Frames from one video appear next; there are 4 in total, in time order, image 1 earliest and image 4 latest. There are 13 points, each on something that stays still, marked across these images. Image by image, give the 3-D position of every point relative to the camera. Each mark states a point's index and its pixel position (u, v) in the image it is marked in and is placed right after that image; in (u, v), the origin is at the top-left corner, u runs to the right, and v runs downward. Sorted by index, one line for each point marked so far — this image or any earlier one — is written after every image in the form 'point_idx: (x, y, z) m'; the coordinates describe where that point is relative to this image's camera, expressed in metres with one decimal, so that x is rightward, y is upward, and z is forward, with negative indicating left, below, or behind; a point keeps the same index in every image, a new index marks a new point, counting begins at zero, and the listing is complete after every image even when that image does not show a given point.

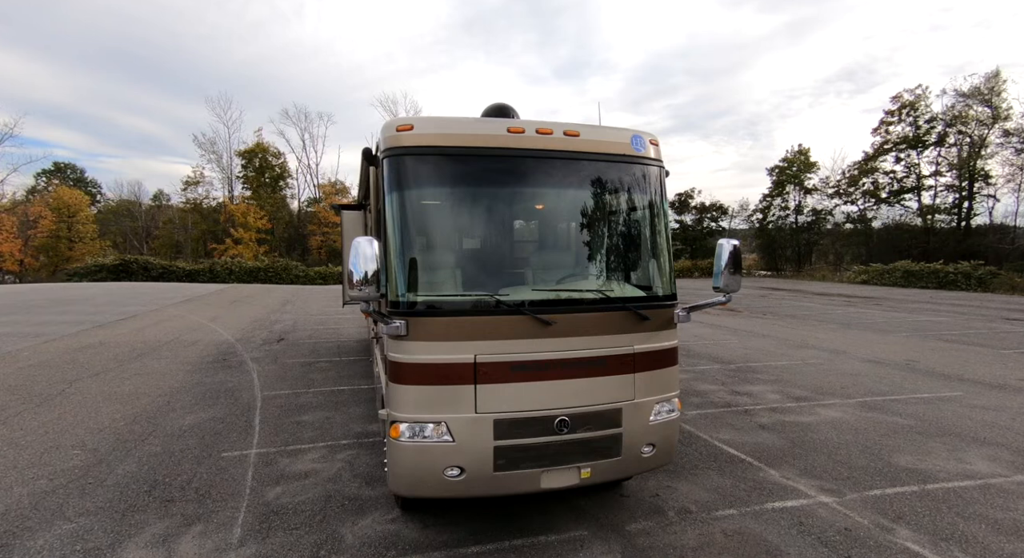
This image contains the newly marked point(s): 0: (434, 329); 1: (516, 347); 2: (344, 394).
0: (-0.5, -0.3, +3.4) m
1: (0.0, -0.4, +3.4) m
2: (-2.1, -1.4, +6.9) m
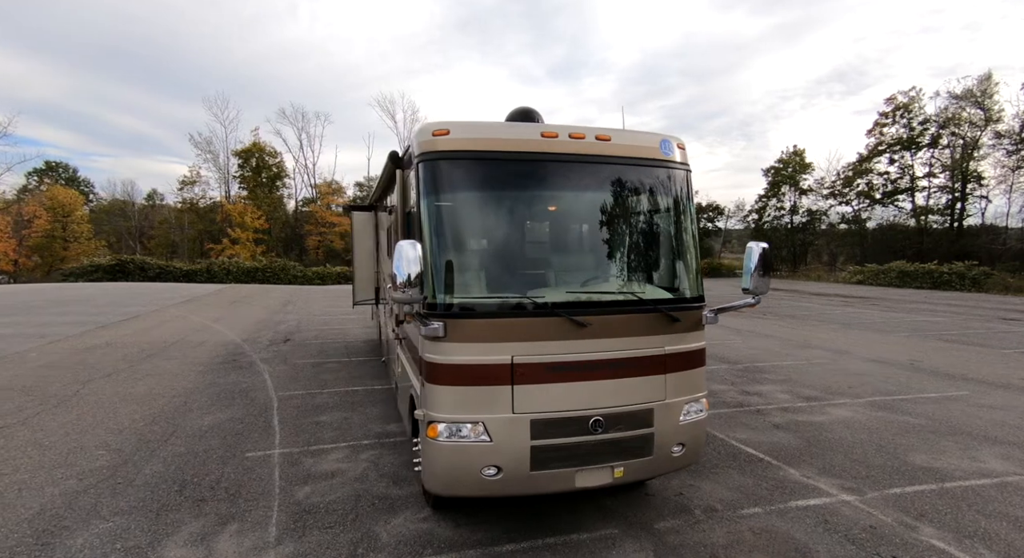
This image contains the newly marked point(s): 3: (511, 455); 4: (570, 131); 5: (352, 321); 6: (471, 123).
0: (-0.2, -0.3, +3.4) m
1: (+0.3, -0.4, +3.5) m
2: (-1.9, -1.5, +7.0) m
3: (0.0, -1.1, +3.4) m
4: (+0.5, +1.1, +3.9) m
5: (-3.8, -1.1, +13.4) m
6: (-0.2, +1.1, +3.8) m
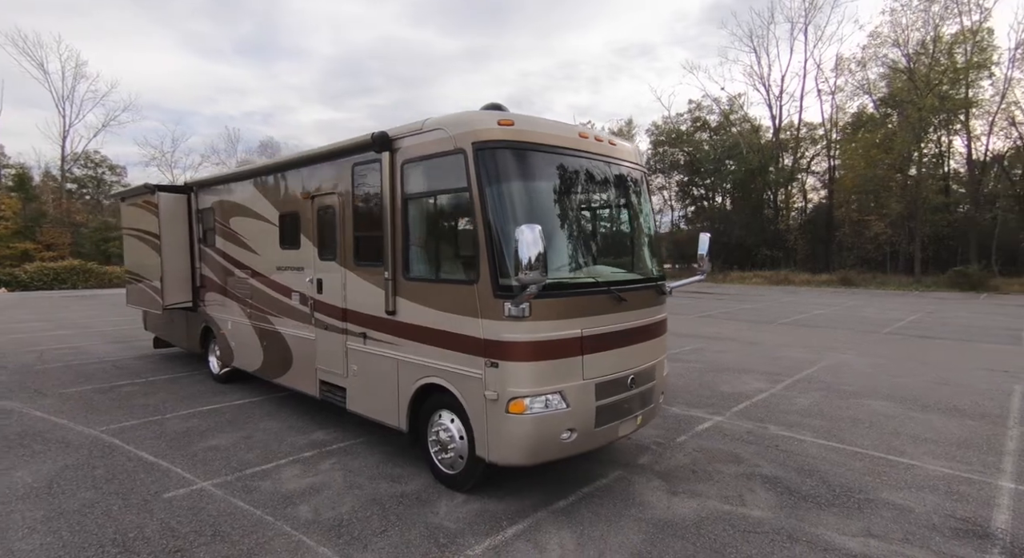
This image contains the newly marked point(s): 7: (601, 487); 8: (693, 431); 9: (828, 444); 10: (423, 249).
0: (+0.3, -0.2, +3.7) m
1: (+0.6, -0.3, +4.1) m
2: (-3.0, -1.4, +5.9) m
3: (+0.5, -1.0, +3.9) m
4: (+0.6, +1.2, +4.6) m
5: (-8.1, -1.1, +10.3) m
6: (+0.1, +1.2, +4.1) m
7: (+0.7, -1.6, +4.3) m
8: (+1.8, -1.5, +5.6) m
9: (+3.0, -1.6, +5.2) m
10: (-0.7, +0.2, +4.3) m
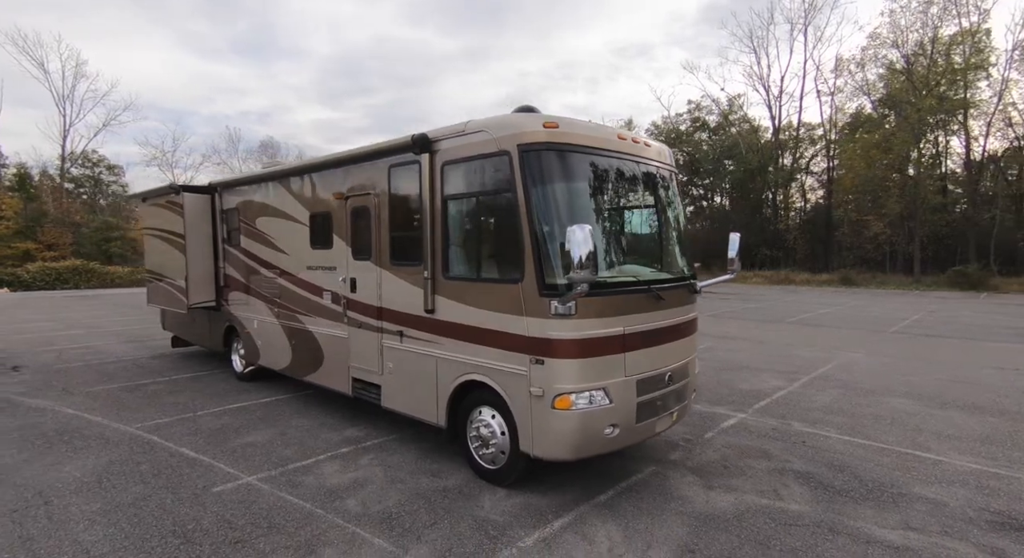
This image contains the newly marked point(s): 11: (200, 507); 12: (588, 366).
0: (+0.6, -0.2, +3.8) m
1: (+1.0, -0.3, +4.1) m
2: (-2.7, -1.4, +5.9) m
3: (+0.8, -1.0, +4.0) m
4: (+0.9, +1.2, +4.7) m
5: (-7.8, -1.1, +10.3) m
6: (+0.4, +1.2, +4.1) m
7: (+1.0, -1.6, +4.4) m
8: (+2.1, -1.5, +5.7) m
9: (+3.3, -1.6, +5.3) m
10: (-0.4, +0.2, +4.3) m
11: (-2.1, -1.6, +3.7) m
12: (+0.5, -0.6, +3.8) m
